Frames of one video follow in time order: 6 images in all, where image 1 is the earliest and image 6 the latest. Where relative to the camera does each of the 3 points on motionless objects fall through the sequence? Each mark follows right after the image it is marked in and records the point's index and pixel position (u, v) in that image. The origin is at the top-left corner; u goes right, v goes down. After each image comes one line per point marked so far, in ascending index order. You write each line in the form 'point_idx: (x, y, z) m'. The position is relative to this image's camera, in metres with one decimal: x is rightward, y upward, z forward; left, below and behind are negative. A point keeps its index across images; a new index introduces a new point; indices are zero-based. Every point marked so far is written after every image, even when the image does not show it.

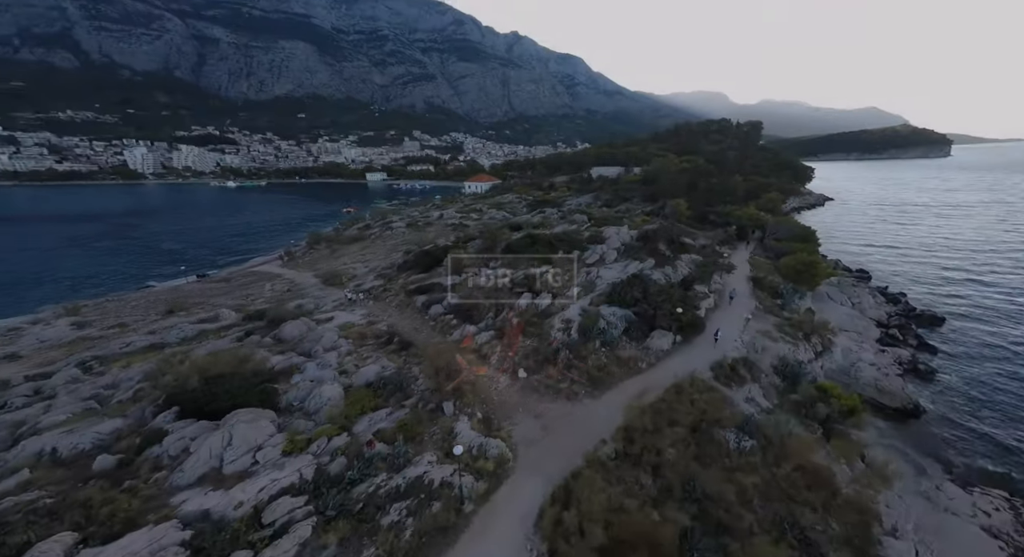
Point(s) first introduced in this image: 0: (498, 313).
0: (-0.4, -0.9, +11.9) m
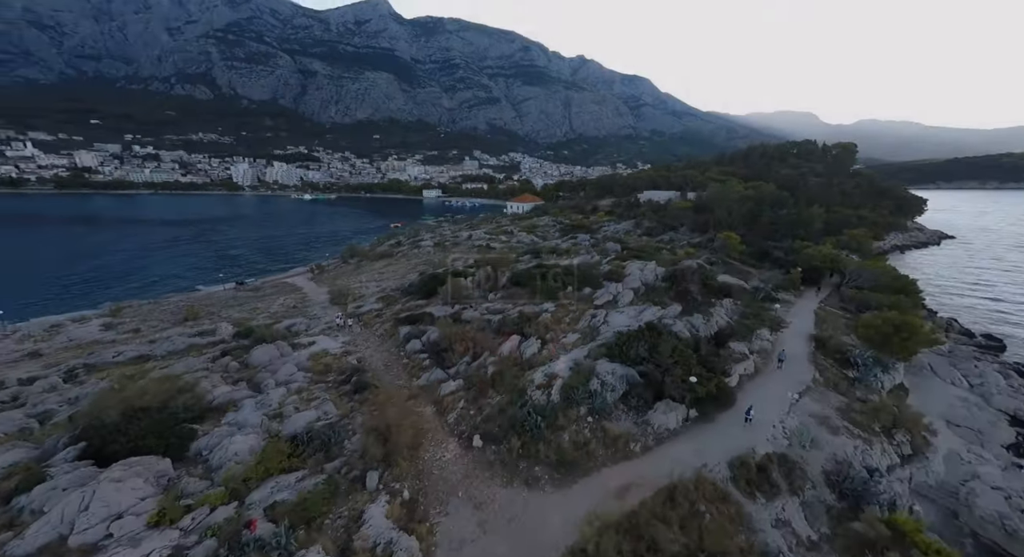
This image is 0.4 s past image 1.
0: (-0.8, -1.7, +10.0) m
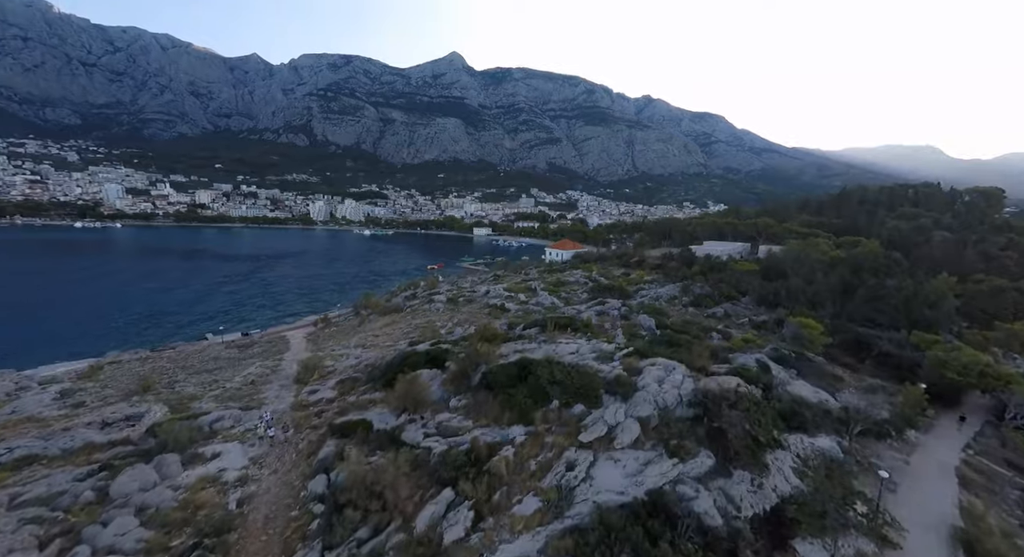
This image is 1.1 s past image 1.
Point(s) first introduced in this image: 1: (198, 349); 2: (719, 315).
0: (-1.9, -3.6, +6.5) m
1: (-13.6, -3.2, +20.4) m
2: (+7.9, -1.2, +17.9) m
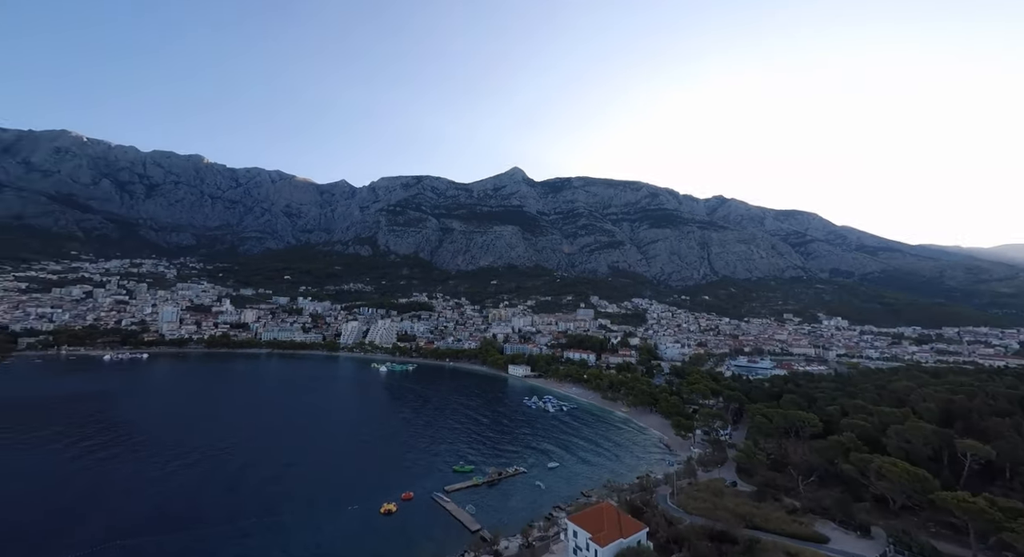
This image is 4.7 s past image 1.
0: (-8.9, -10.4, -17.0) m
1: (-18.4, -12.9, -1.8) m
2: (+2.5, -10.2, -7.0) m
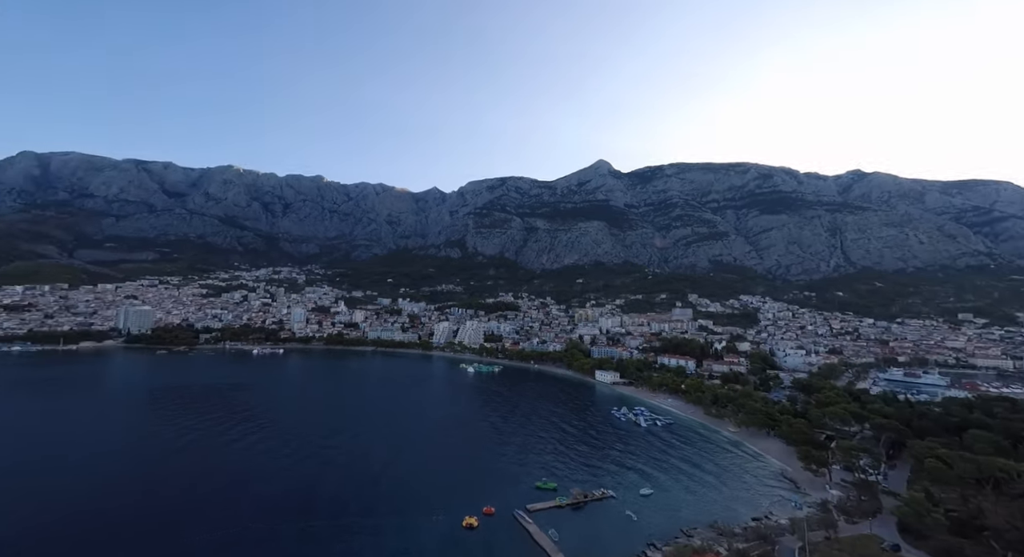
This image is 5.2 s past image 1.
0: (-15.3, -10.0, -27.0) m
1: (-21.7, -12.7, -10.2) m
2: (-2.1, -9.6, -19.3) m
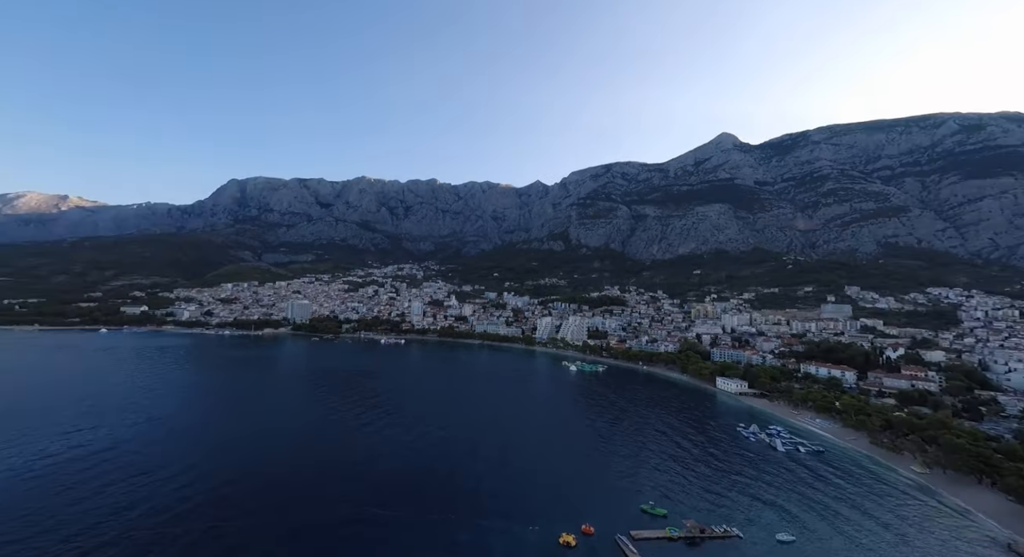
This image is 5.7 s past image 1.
0: (-25.3, -7.6, -38.3) m
1: (-27.8, -10.1, -20.5) m
2: (-10.8, -7.3, -33.8) m
